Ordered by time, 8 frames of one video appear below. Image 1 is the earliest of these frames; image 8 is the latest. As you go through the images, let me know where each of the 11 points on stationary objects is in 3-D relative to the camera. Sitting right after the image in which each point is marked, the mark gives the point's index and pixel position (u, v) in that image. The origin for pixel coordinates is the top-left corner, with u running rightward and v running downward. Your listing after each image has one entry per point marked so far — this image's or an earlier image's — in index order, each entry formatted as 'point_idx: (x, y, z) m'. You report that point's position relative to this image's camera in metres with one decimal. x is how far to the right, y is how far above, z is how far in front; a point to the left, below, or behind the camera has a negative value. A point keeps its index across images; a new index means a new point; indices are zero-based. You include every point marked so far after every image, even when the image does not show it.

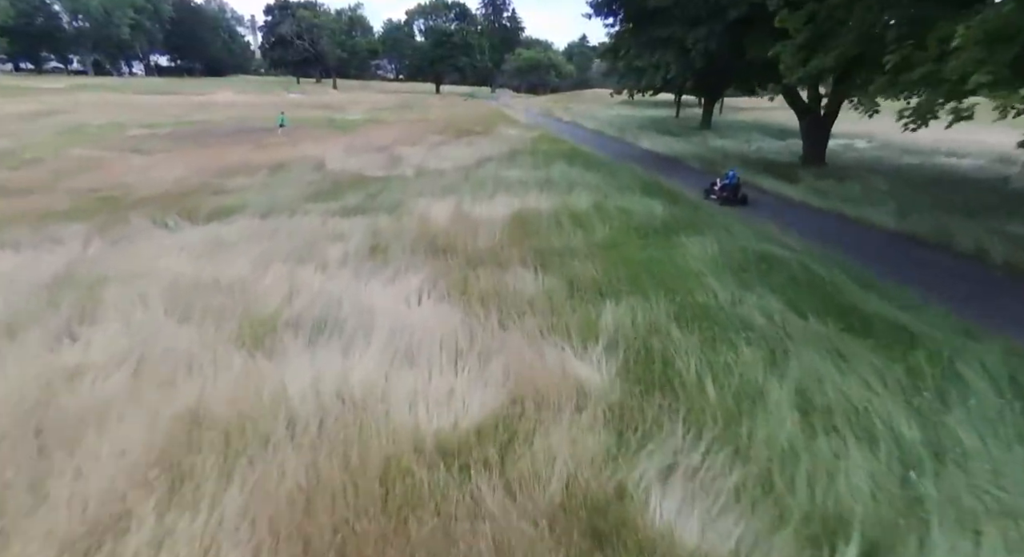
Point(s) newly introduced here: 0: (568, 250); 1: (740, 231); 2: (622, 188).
0: (+1.1, +0.6, +10.1) m
1: (+4.8, +1.0, +11.0) m
2: (+3.2, +2.6, +15.4) m
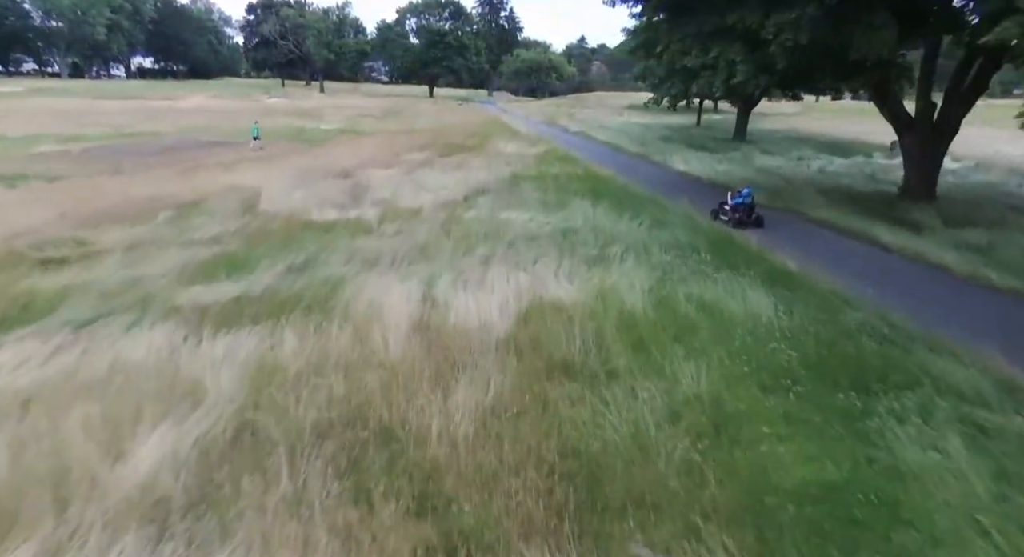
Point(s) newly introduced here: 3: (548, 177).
0: (+1.2, -1.6, +4.7) m
1: (+4.9, -1.1, +5.7) m
2: (+3.3, +0.5, +10.1) m
3: (+1.3, +3.8, +19.1) m
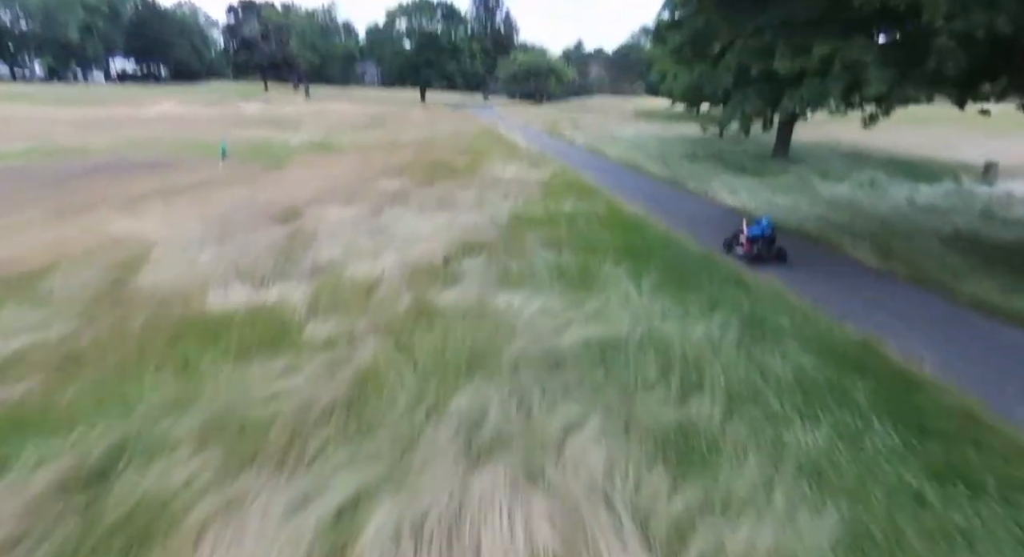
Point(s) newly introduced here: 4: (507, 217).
0: (+1.3, -3.5, -0.1) m
1: (+5.0, -3.1, +0.8) m
2: (+3.4, -1.5, +5.3) m
3: (+1.3, +1.7, +14.3) m
4: (-0.1, +1.5, +13.6) m
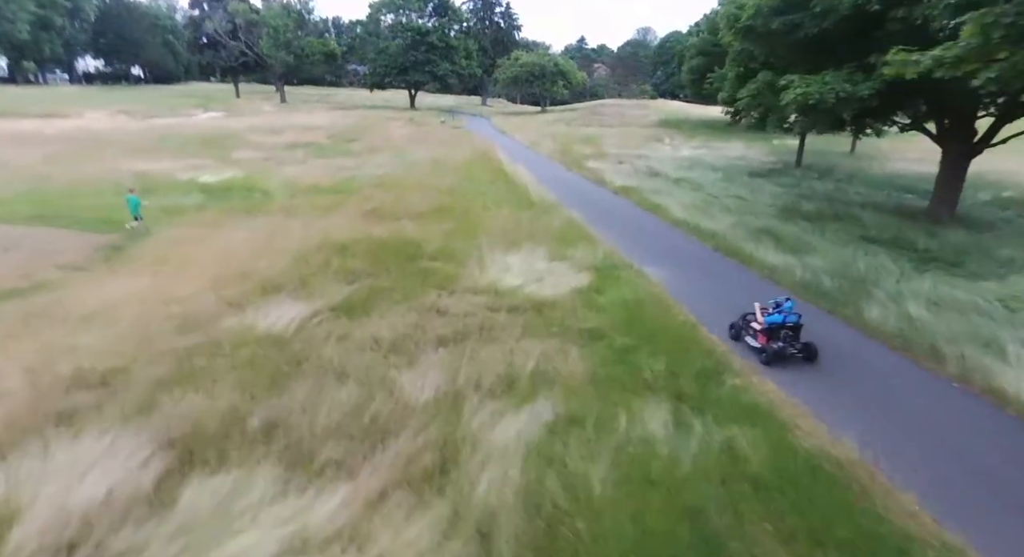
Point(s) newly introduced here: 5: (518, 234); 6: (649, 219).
0: (+1.5, -7.5, -9.3) m
1: (+5.2, -7.1, -8.3) m
2: (+3.6, -5.5, -3.8) m
3: (+1.5, -2.2, +5.2) m
4: (+0.1, -2.4, +4.5) m
5: (+0.2, +1.2, +14.3) m
6: (+4.4, +1.9, +16.4) m
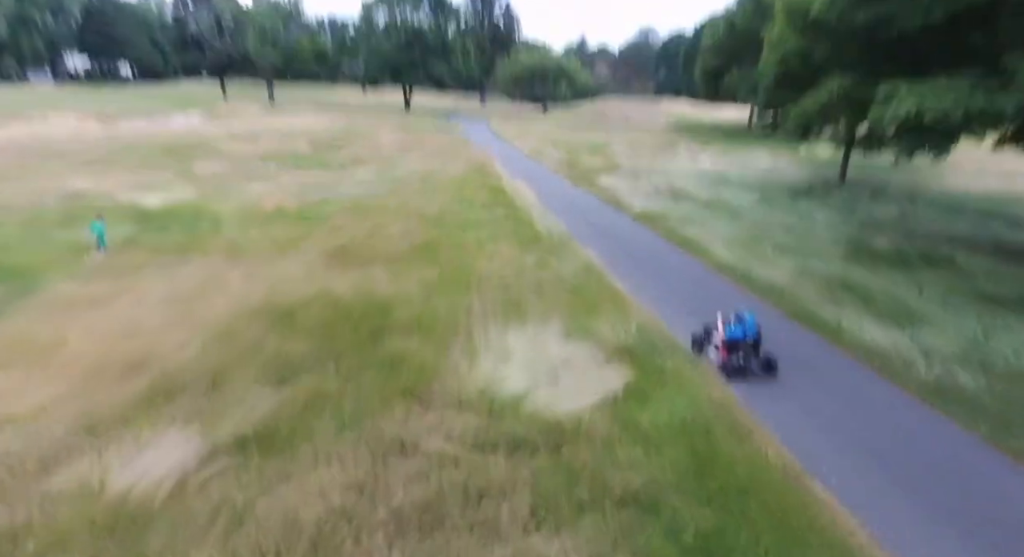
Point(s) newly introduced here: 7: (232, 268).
0: (+1.5, -9.0, -12.7) m
1: (+5.2, -8.5, -11.7) m
2: (+3.6, -6.9, -7.2) m
3: (+1.5, -3.7, +1.8) m
4: (+0.1, -3.9, +1.1) m
5: (+0.2, -0.3, +10.9) m
6: (+4.4, +0.4, +13.0) m
7: (-6.6, +0.2, +12.3) m
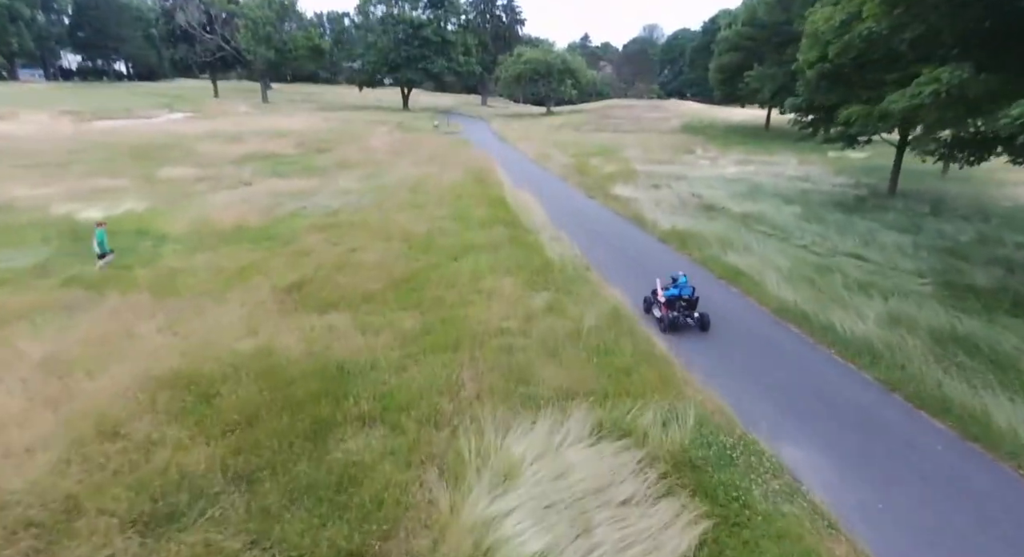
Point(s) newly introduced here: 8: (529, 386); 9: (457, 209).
0: (+1.5, -9.9, -15.4) m
1: (+5.2, -9.4, -14.5) m
2: (+3.6, -7.8, -10.0) m
3: (+1.5, -4.6, -1.0) m
4: (+0.2, -4.7, -1.7) m
5: (+0.3, -1.1, +8.1) m
6: (+4.5, -0.5, +10.2) m
7: (-6.5, -0.6, +9.5) m
8: (+0.2, -1.5, +7.2) m
9: (-1.8, +2.3, +17.1) m
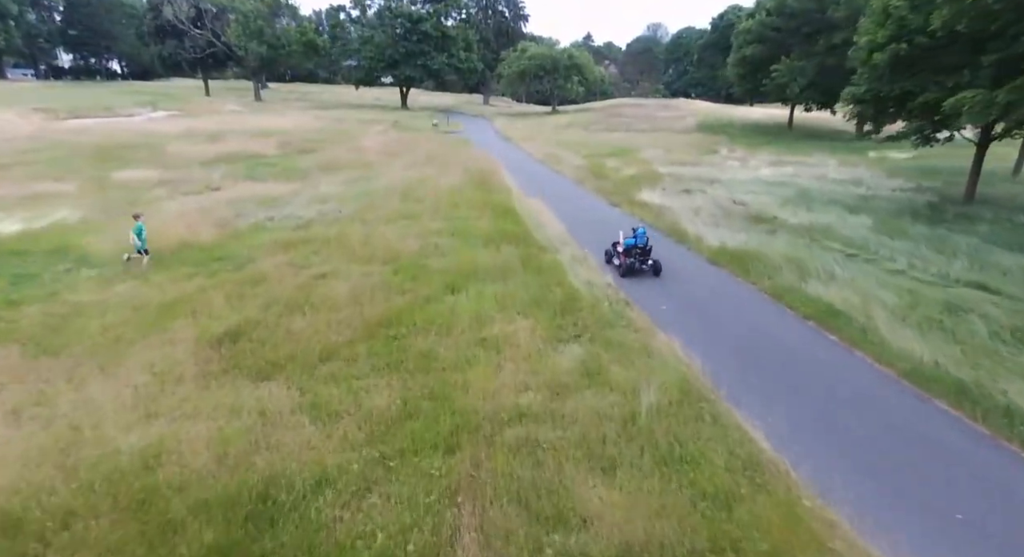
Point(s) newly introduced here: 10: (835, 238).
0: (+1.7, -10.5, -18.4) m
1: (+5.4, -10.1, -17.5) m
2: (+3.8, -8.5, -13.0) m
3: (+1.8, -5.2, -4.0) m
4: (+0.4, -5.4, -4.7) m
5: (+0.5, -1.8, +5.1) m
6: (+4.7, -1.1, +7.3) m
7: (-6.2, -1.3, +6.5) m
8: (+0.5, -2.2, +4.2) m
9: (-1.5, +1.6, +14.2) m
10: (+7.8, +0.9, +12.4) m
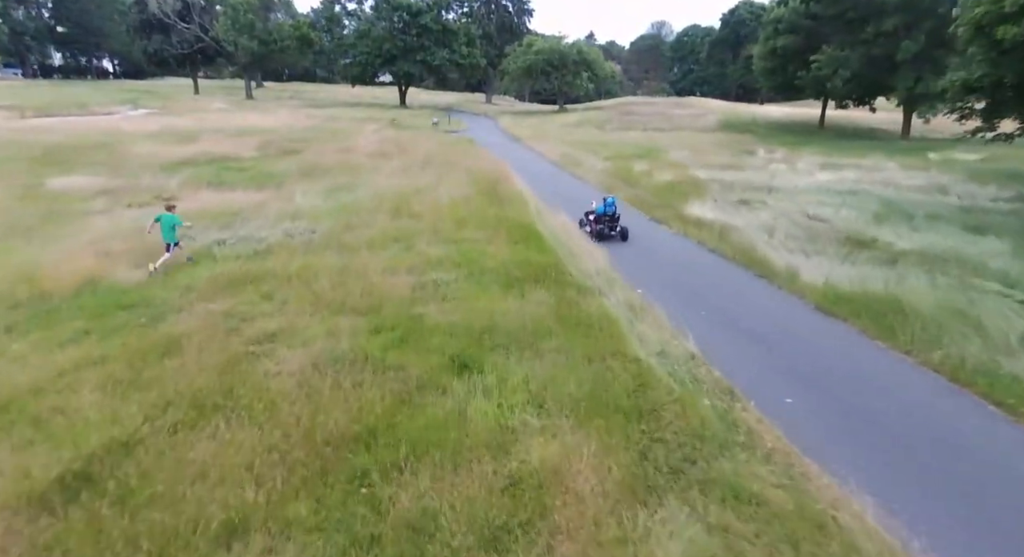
0: (+2.1, -11.3, -21.8) m
1: (+5.8, -10.9, -20.9) m
2: (+4.2, -9.3, -16.4) m
3: (+2.2, -6.1, -7.4) m
4: (+0.8, -6.3, -8.1) m
5: (+1.0, -2.7, +1.8) m
6: (+5.2, -2.0, +3.9) m
7: (-5.8, -2.2, +3.2) m
8: (+1.0, -3.0, +0.9) m
9: (-1.0, +0.7, +10.8) m
10: (+8.3, 0.0, +9.0) m
